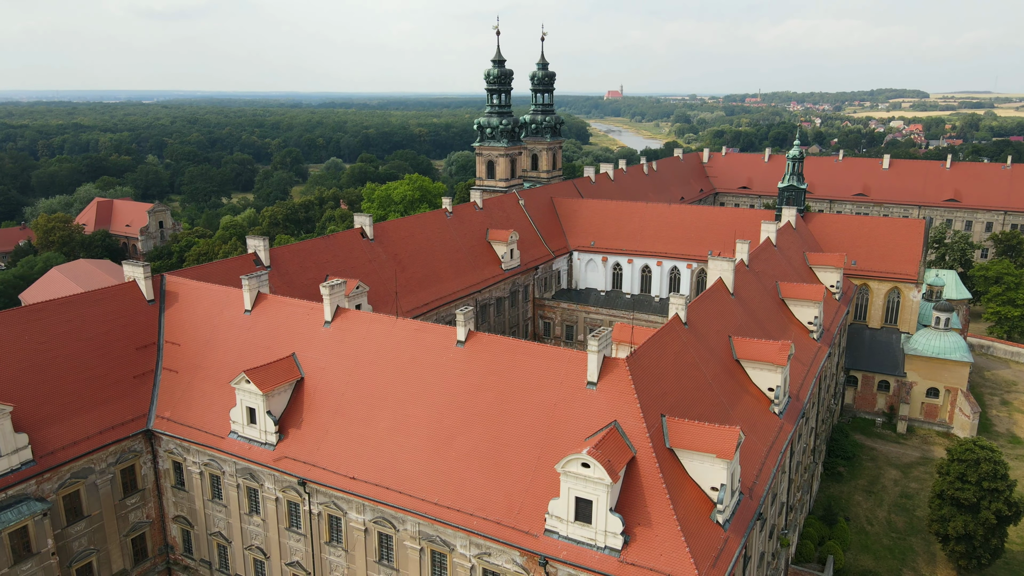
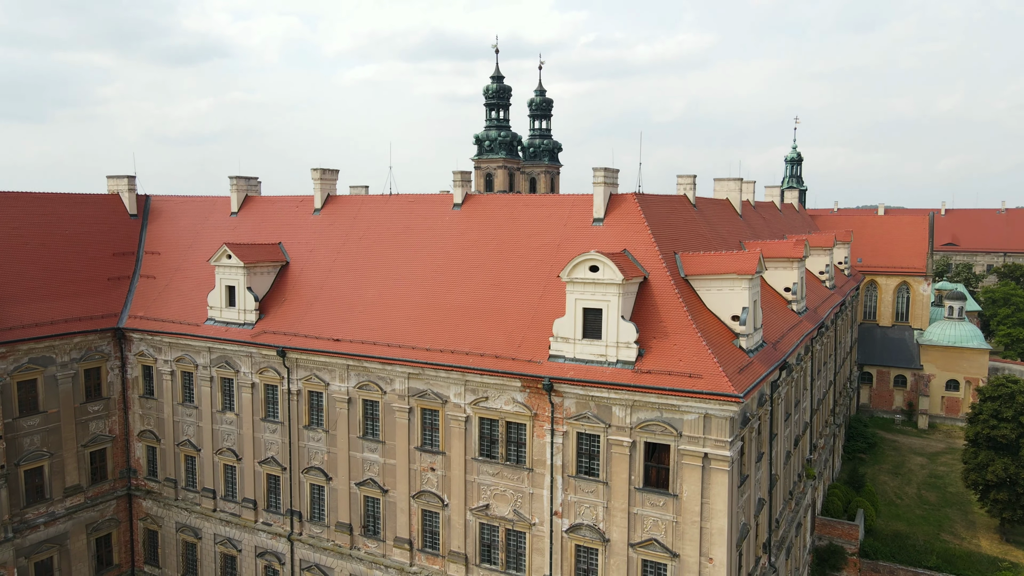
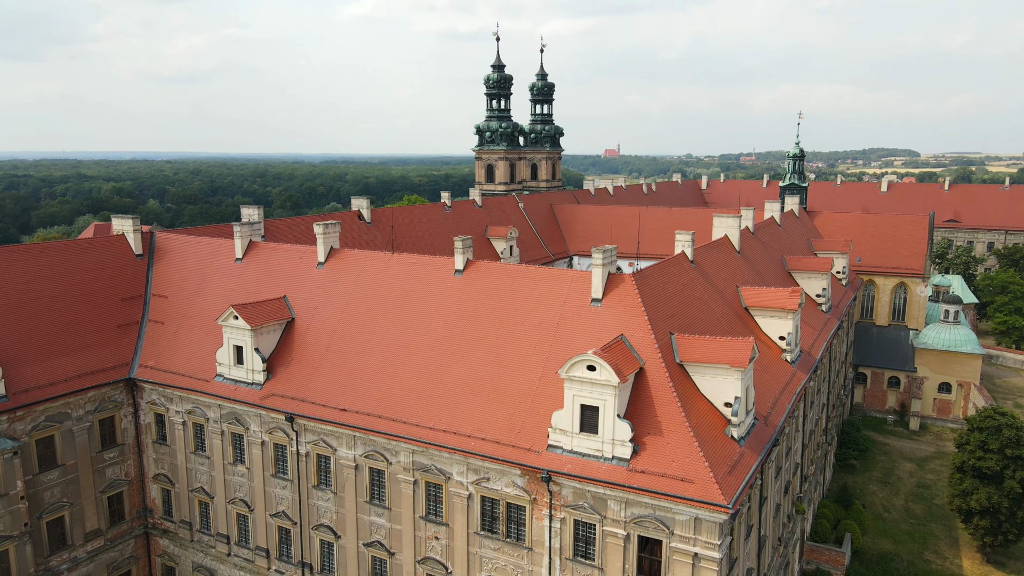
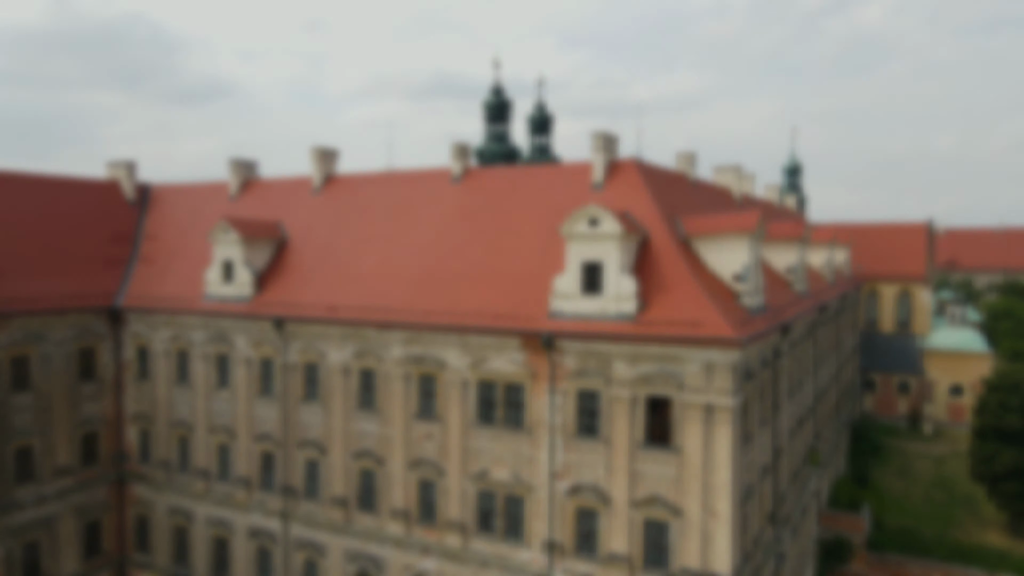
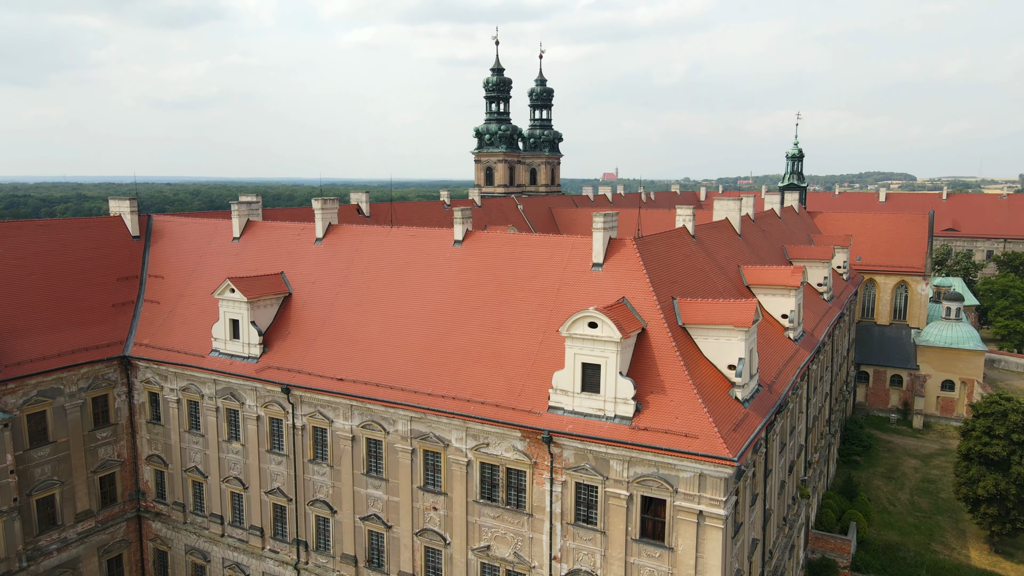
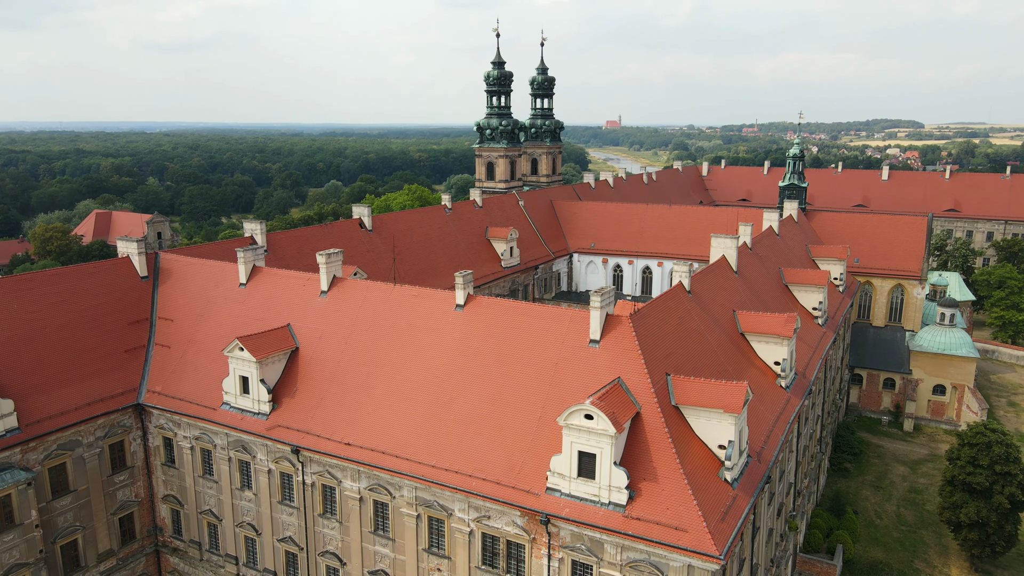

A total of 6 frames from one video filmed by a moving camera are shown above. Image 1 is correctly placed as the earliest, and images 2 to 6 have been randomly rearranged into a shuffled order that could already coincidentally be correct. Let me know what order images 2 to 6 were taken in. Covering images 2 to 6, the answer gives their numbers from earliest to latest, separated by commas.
6, 3, 5, 2, 4
